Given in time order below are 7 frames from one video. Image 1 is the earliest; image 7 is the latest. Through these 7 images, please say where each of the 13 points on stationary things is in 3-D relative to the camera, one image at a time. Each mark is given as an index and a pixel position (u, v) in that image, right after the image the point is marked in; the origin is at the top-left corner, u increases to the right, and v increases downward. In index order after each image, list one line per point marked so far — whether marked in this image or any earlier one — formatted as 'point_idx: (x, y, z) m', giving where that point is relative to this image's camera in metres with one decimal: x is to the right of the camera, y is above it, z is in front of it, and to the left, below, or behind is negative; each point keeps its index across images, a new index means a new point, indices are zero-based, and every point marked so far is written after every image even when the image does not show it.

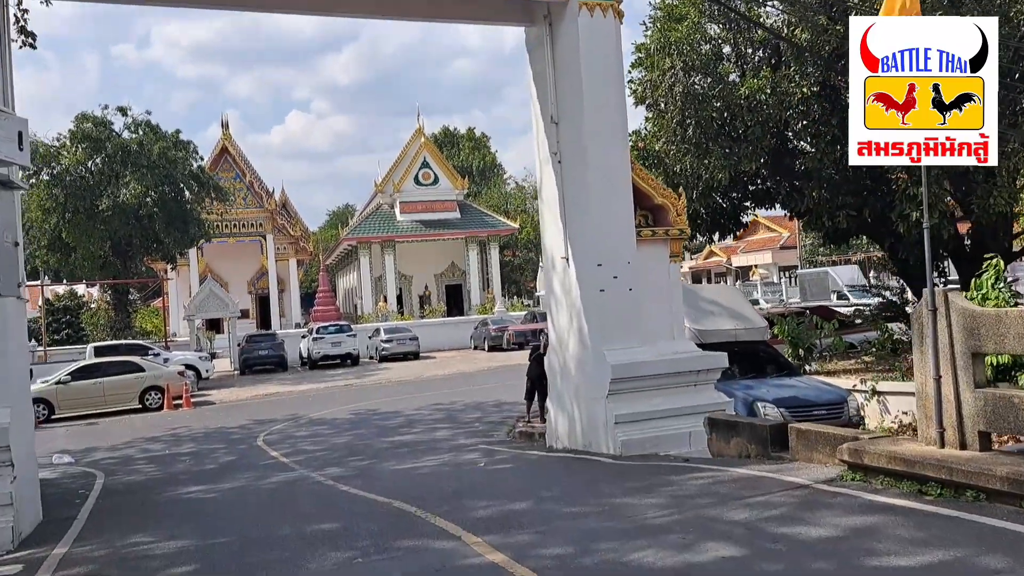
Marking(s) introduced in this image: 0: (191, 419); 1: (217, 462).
0: (-7.2, -3.0, +18.6) m
1: (-4.3, -2.6, +12.2) m
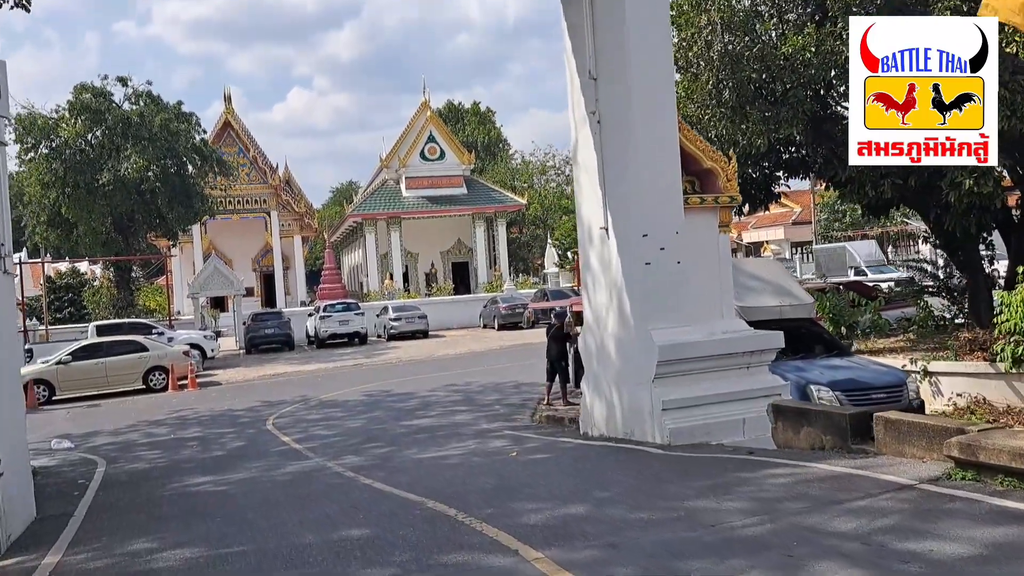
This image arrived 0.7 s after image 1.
0: (-6.8, -2.4, +17.9) m
1: (-4.0, -2.2, +11.5) m
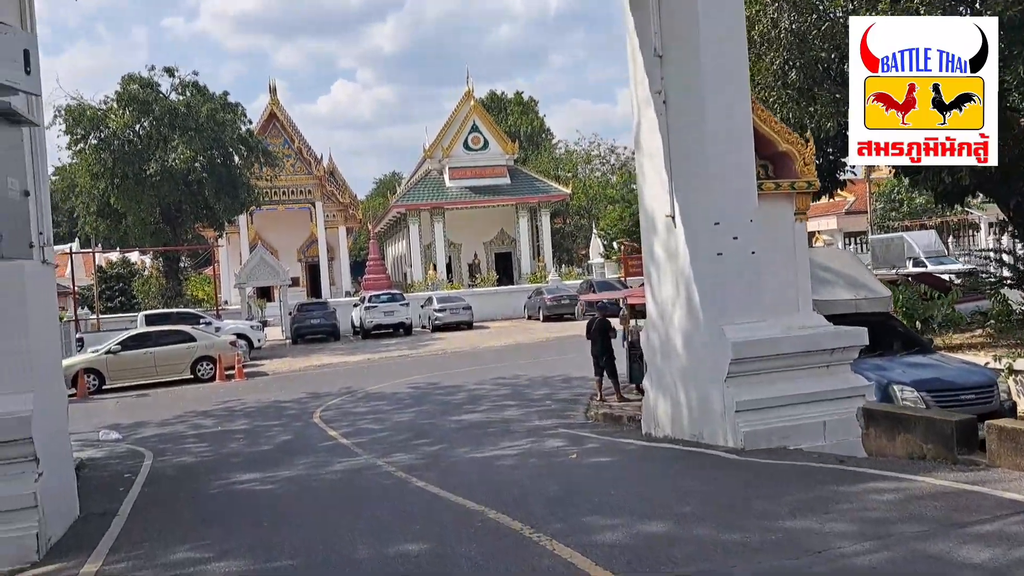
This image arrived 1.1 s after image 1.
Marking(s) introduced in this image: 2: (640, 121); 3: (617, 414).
0: (-5.8, -2.2, +17.8) m
1: (-3.2, -2.1, +11.2) m
2: (+1.3, +1.7, +8.4) m
3: (+1.3, -1.6, +10.3) m
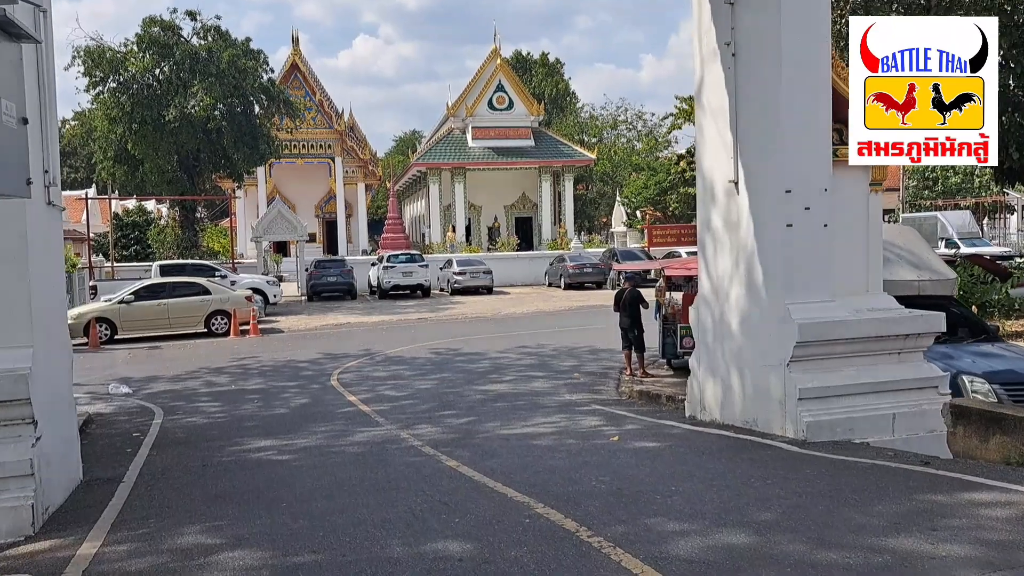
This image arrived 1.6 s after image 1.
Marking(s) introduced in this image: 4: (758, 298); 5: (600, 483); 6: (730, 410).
0: (-5.3, -1.3, +17.3) m
1: (-2.9, -1.5, +10.7) m
2: (+1.7, +2.0, +7.6) m
3: (+1.7, -1.2, +9.7) m
4: (+2.1, -0.1, +6.9) m
5: (+0.6, -1.2, +5.3) m
6: (+1.9, -1.1, +7.4) m
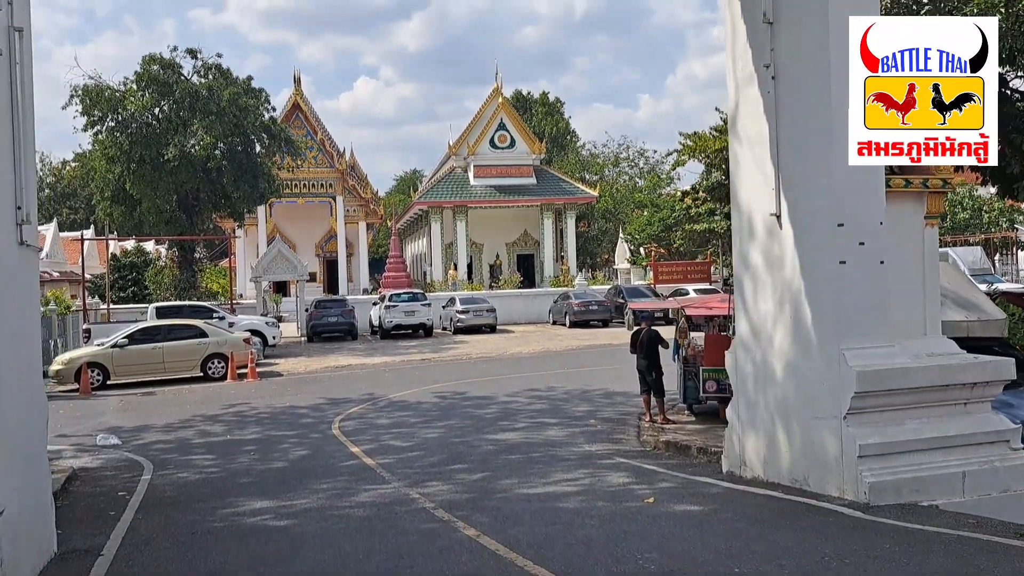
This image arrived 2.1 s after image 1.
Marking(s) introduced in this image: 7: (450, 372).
0: (-5.1, -2.1, +16.6) m
1: (-2.7, -2.1, +9.9) m
2: (+1.9, +1.6, +7.1) m
3: (+1.9, -1.7, +9.0) m
4: (+2.2, -0.4, +6.3) m
5: (+0.7, -1.5, +4.6) m
6: (+2.1, -1.5, +6.7) m
7: (-1.4, -1.9, +19.1) m
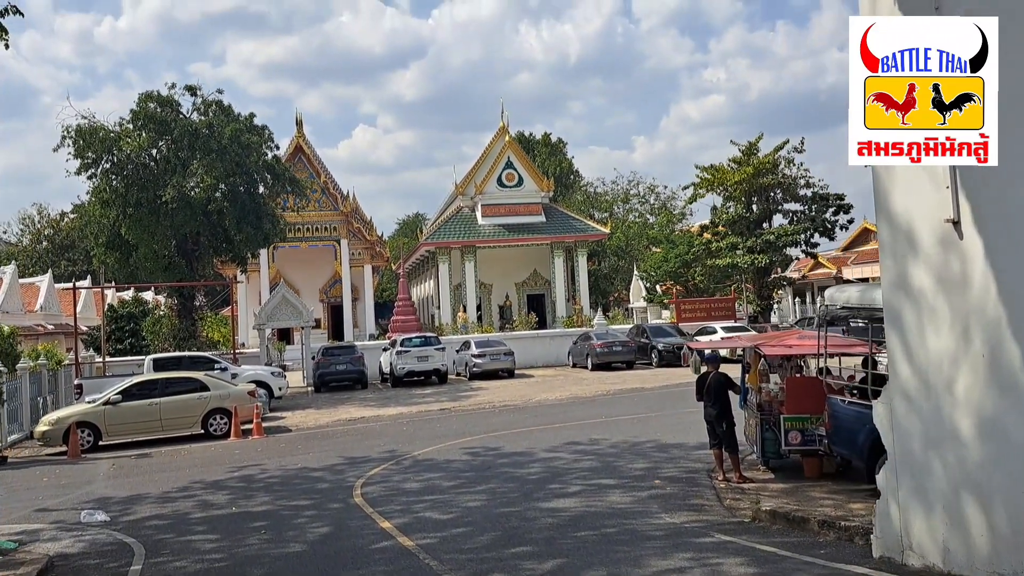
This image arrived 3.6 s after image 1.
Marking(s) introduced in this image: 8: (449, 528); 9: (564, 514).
0: (-4.5, -3.0, +14.9) m
1: (-2.1, -2.5, +8.3) m
2: (+2.5, +1.4, +5.6) m
3: (+2.5, -2.0, +7.4) m
4: (+2.8, -0.6, +4.7) m
5: (+1.4, -1.6, +2.9) m
6: (+2.8, -1.6, +5.0) m
7: (-0.8, -2.8, +17.4) m
8: (-0.6, -2.4, +8.3) m
9: (+0.5, -2.3, +8.6) m
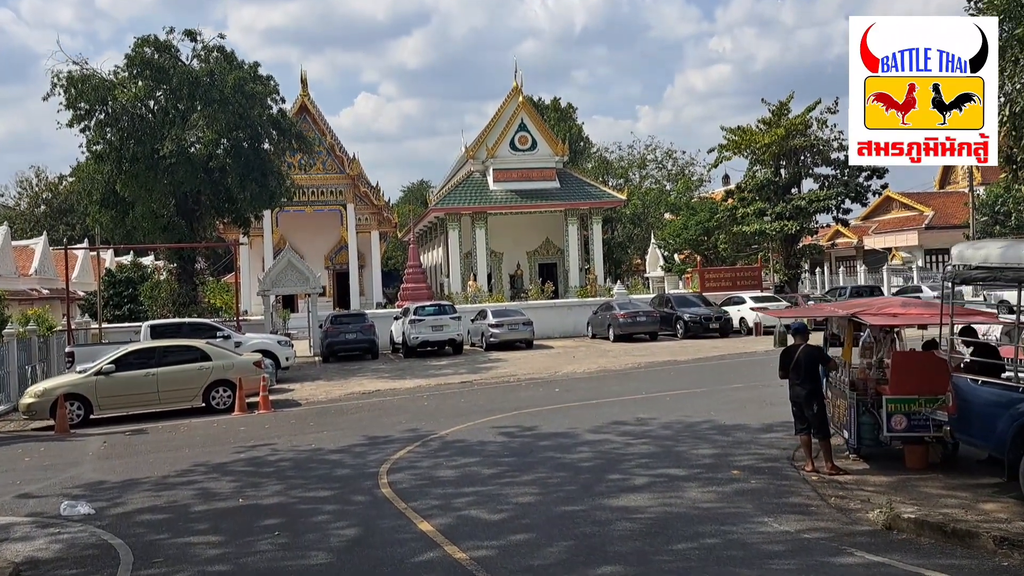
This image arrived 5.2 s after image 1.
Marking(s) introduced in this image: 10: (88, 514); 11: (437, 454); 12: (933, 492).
0: (-3.9, -2.3, +13.4) m
1: (-1.5, -2.1, +6.7) m
2: (+3.1, +1.6, +3.9) m
3: (+3.1, -1.7, +5.8) m
4: (+3.4, -0.3, +3.1) m
5: (+1.9, -1.4, +1.4) m
6: (+3.3, -1.4, +3.5) m
7: (-0.2, -2.1, +15.9) m
8: (-0.1, -2.0, +6.8) m
9: (+1.1, -1.9, +7.1) m
10: (-4.5, -2.4, +8.7) m
11: (-1.0, -2.2, +10.8) m
12: (+4.0, -1.9, +8.0) m
